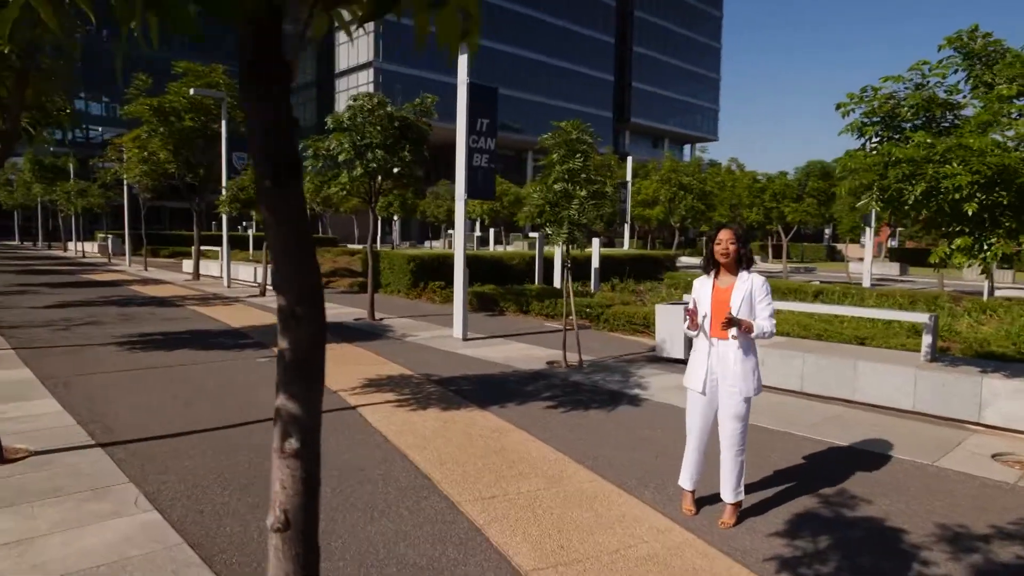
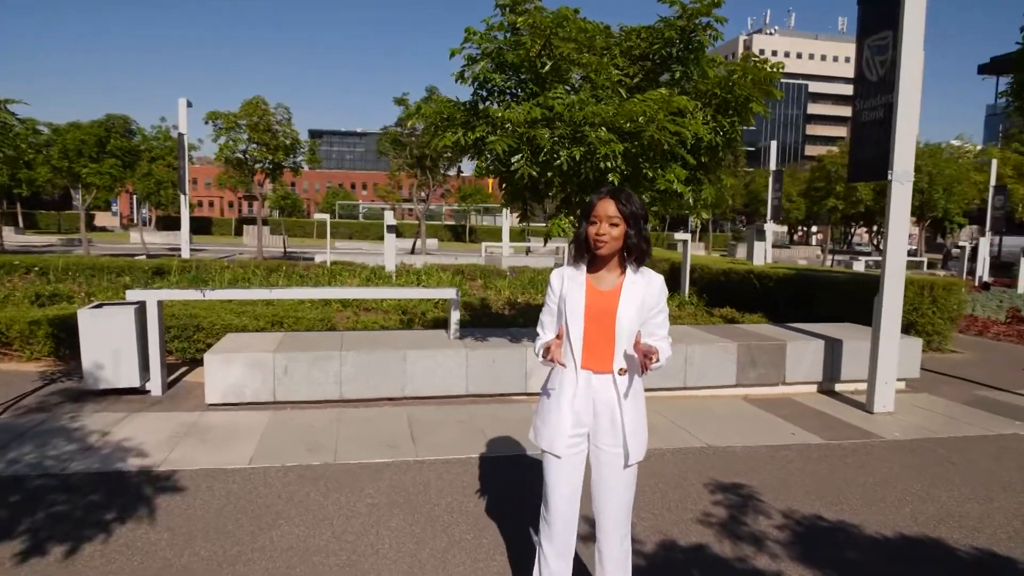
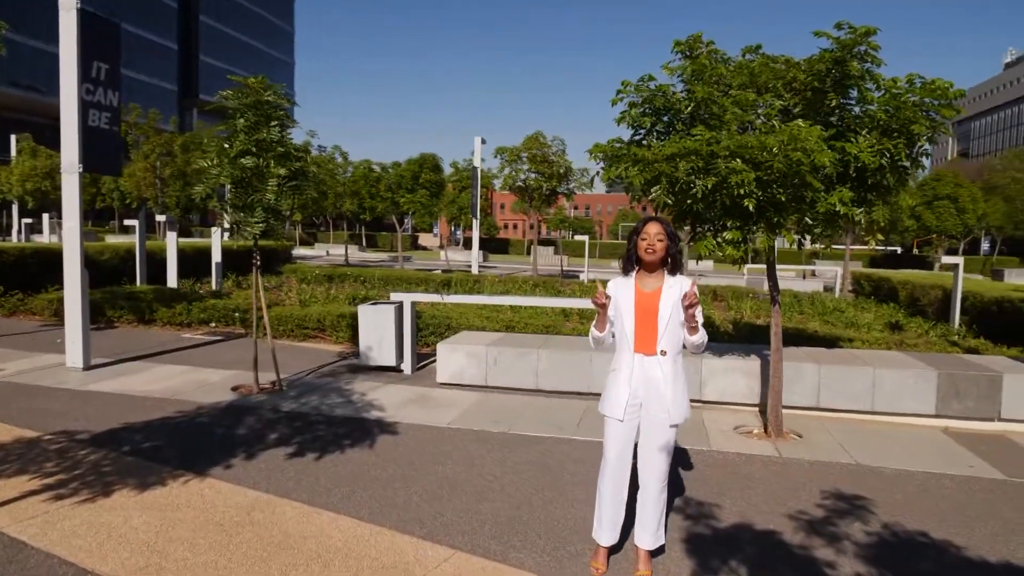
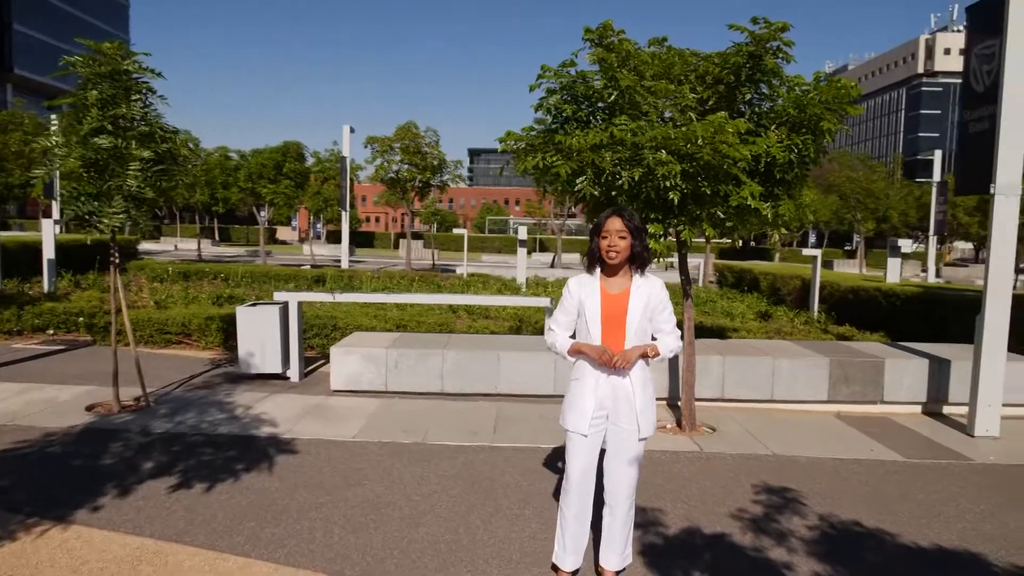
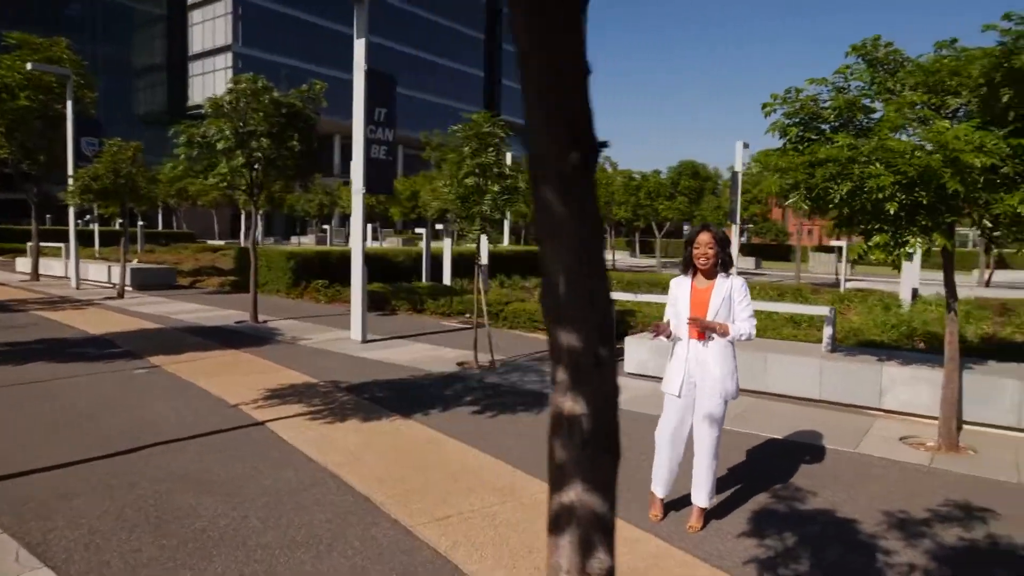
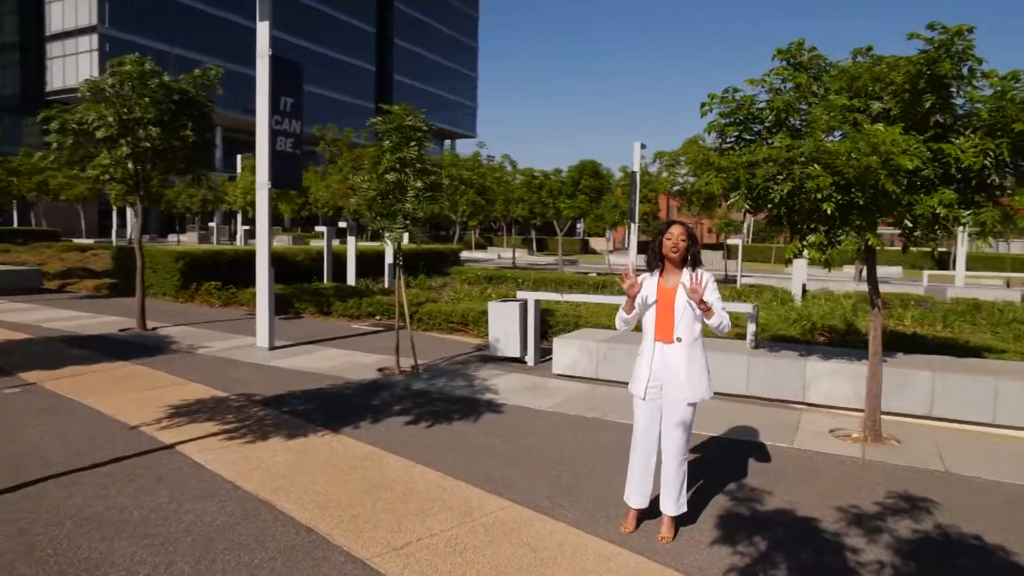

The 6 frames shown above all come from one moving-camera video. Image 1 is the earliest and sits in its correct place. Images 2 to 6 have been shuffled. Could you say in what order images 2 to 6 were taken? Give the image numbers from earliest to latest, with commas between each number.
5, 6, 3, 4, 2
